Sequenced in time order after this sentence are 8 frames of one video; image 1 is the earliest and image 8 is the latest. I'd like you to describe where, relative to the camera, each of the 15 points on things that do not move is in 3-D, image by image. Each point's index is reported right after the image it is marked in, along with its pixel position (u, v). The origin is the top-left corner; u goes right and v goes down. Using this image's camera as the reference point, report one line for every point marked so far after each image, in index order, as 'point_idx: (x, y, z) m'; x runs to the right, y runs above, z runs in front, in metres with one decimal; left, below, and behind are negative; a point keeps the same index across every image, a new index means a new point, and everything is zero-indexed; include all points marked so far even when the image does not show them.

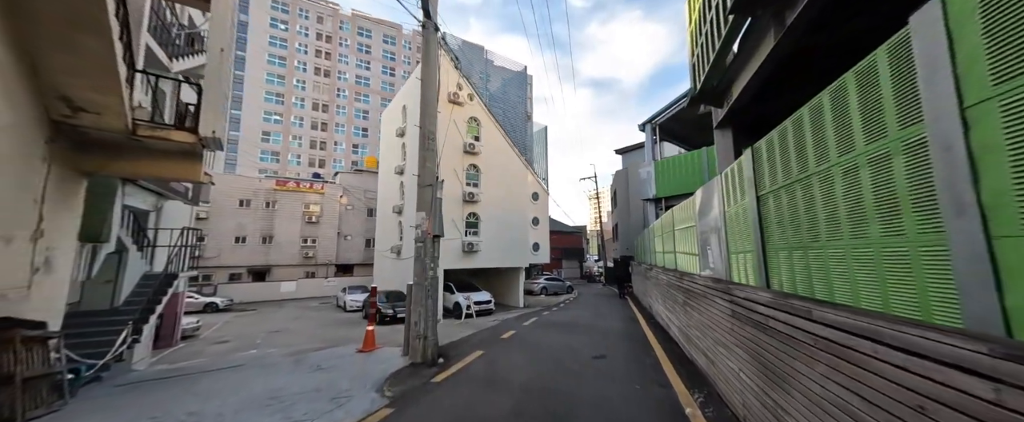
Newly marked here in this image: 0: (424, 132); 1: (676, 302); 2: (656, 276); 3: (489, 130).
0: (-1.7, +1.6, +6.1) m
1: (+3.7, -2.1, +7.0) m
2: (+5.2, -2.3, +11.0) m
3: (-1.6, +5.3, +19.7) m
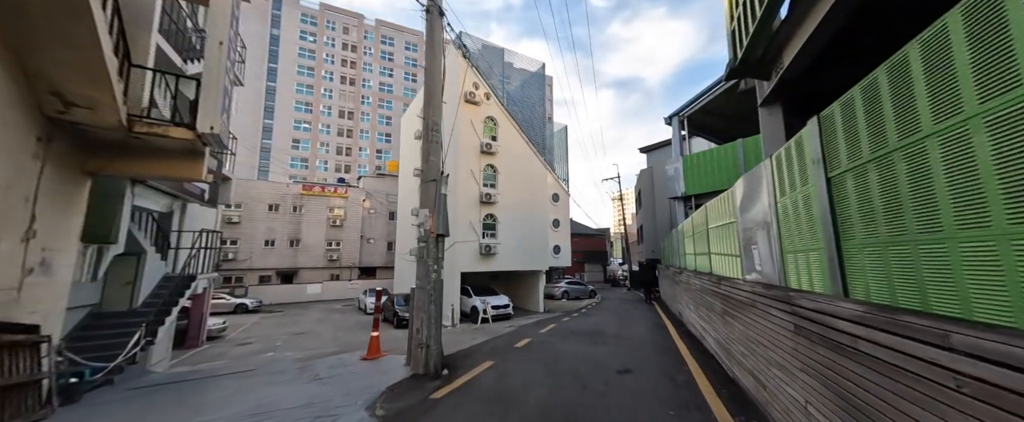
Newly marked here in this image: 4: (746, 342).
0: (-1.5, +1.6, +5.7) m
1: (+4.0, -2.0, +6.1) m
2: (+5.7, -2.2, +10.0) m
3: (-0.4, +5.2, +19.3) m
4: (+3.3, -1.8, +4.3) m
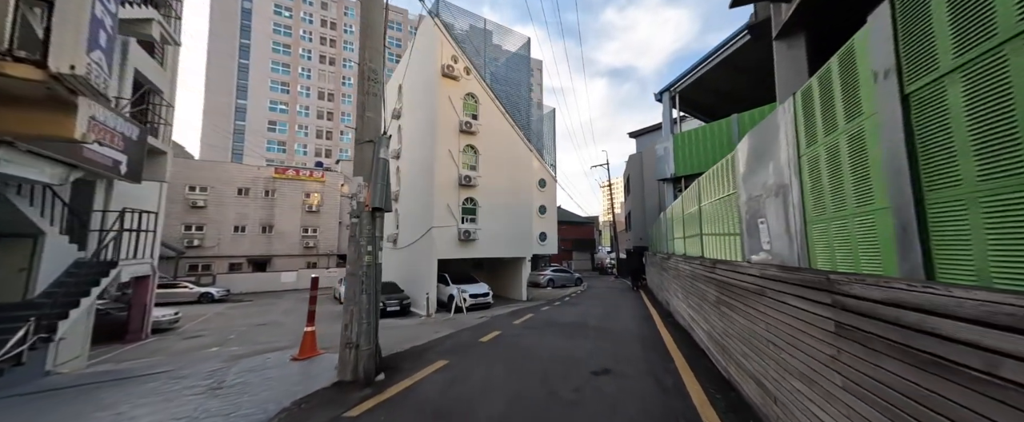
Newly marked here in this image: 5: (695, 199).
0: (-2.2, +2.1, +4.6) m
1: (+3.3, -1.5, +5.3) m
2: (+4.9, -1.6, +9.3) m
3: (-1.5, +6.1, +18.0) m
4: (+2.7, -1.4, +3.5) m
5: (+4.7, +0.3, +7.8) m
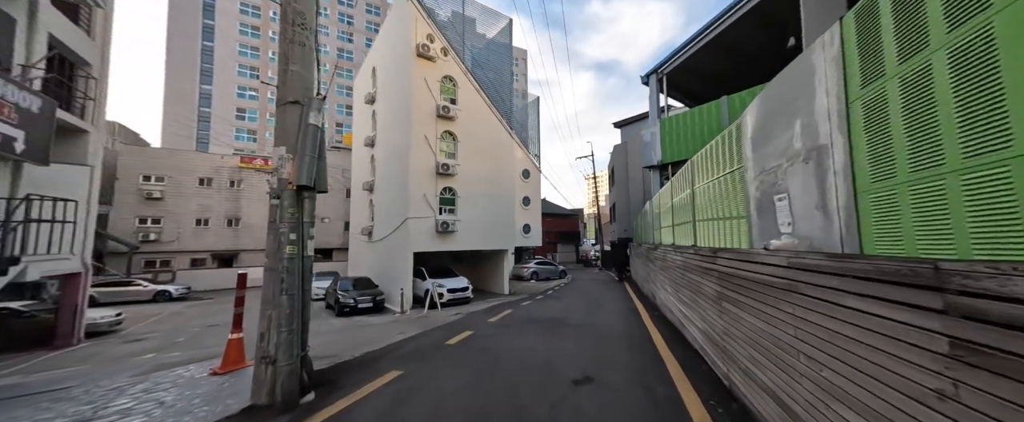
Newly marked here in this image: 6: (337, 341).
0: (-2.6, +2.3, +3.6) m
1: (+2.9, -1.3, +4.7) m
2: (+4.3, -1.3, +8.7) m
3: (-2.5, +6.6, +17.0) m
4: (+2.3, -1.2, +2.8) m
5: (+4.1, +0.7, +7.2) m
6: (-3.9, -2.9, +6.8) m
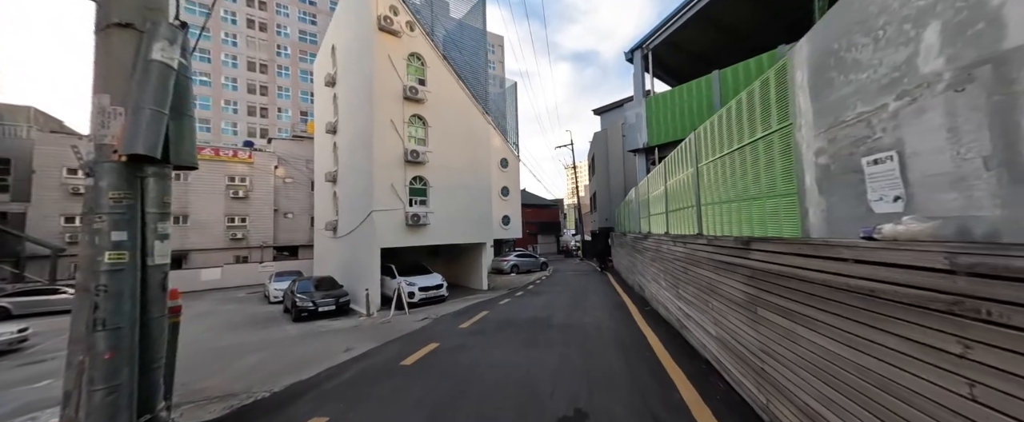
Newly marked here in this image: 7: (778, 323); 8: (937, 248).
0: (-3.0, +2.4, +2.3) m
1: (+2.5, -1.0, +3.8) m
2: (+3.7, -0.9, +8.0) m
3: (-3.8, +7.1, +15.6) m
4: (+2.0, -1.0, +1.9) m
5: (+3.5, +1.0, +6.4) m
6: (-4.4, -2.7, +5.5) m
7: (+2.2, -0.9, +2.6) m
8: (+1.9, -0.2, +1.4) m
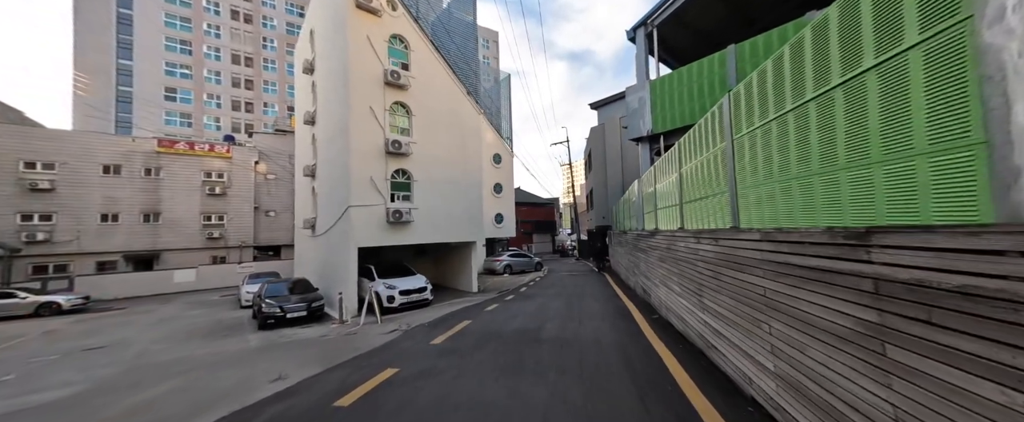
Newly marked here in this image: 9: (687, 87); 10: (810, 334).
0: (-3.2, +2.6, +1.2) m
1: (+2.3, -0.9, +2.7) m
2: (+3.4, -0.8, +6.9) m
3: (-4.2, +7.3, +14.4) m
4: (+1.8, -0.9, +0.9) m
5: (+3.3, +1.2, +5.3) m
6: (-4.6, -2.5, +4.4) m
7: (+2.0, -0.8, +1.5) m
8: (+1.7, 0.0, +0.4) m
9: (+5.4, +3.8, +9.6) m
10: (+2.2, -0.9, +2.4) m
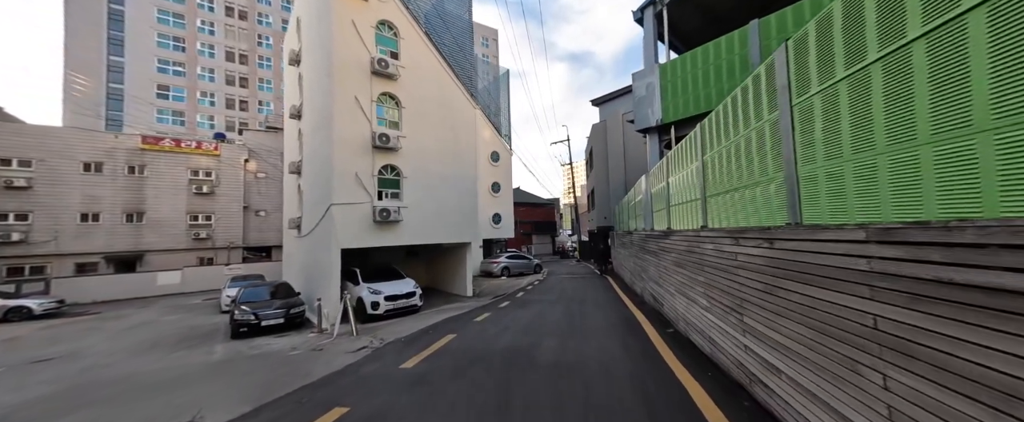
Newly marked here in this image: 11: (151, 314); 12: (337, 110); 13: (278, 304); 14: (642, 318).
0: (-3.3, +2.7, +0.3) m
1: (+2.1, -0.8, +1.8) m
2: (+3.2, -0.7, +5.9) m
3: (-4.4, +7.3, +13.5) m
4: (+1.6, -0.8, -0.1) m
5: (+3.1, +1.2, +4.4) m
6: (-4.8, -2.4, +3.4) m
7: (+1.8, -0.7, +0.6) m
8: (+1.5, +0.1, -0.6) m
9: (+5.2, +3.8, +8.7) m
10: (+2.0, -0.8, +1.4) m
11: (-18.2, -5.2, +15.5) m
12: (-6.4, +3.7, +11.2) m
13: (-8.1, -3.3, +10.8) m
14: (+2.9, -2.4, +6.9) m
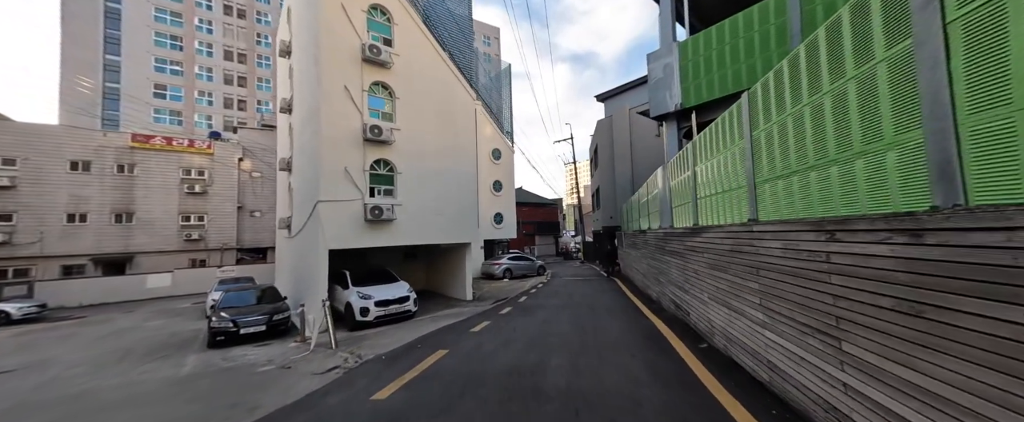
0: (-3.4, +2.8, -0.6) m
1: (+2.1, -0.6, +0.9) m
2: (+3.2, -0.6, +5.0) m
3: (-4.3, +7.4, +12.7) m
4: (+1.6, -0.7, -1.0) m
5: (+3.1, +1.4, +3.4) m
6: (-4.8, -2.3, +2.6) m
7: (+1.8, -0.5, -0.3) m
8: (+1.5, +0.2, -1.5) m
9: (+5.3, +4.0, +7.7) m
10: (+2.0, -0.7, +0.5) m
11: (-18.1, -5.2, +14.7) m
12: (-6.3, +3.8, +10.3) m
13: (-8.1, -3.2, +9.9) m
14: (+3.0, -2.3, +6.0) m
